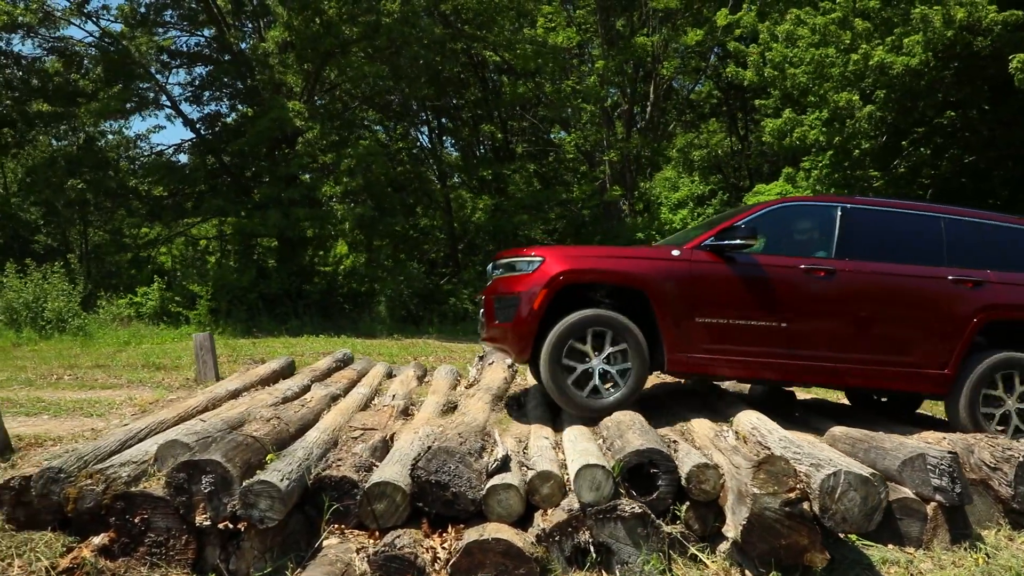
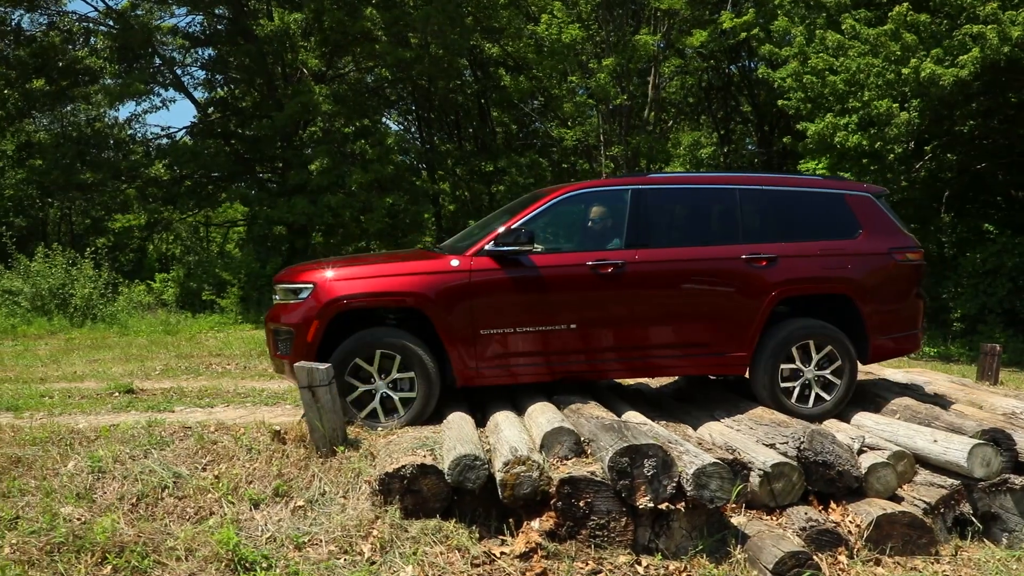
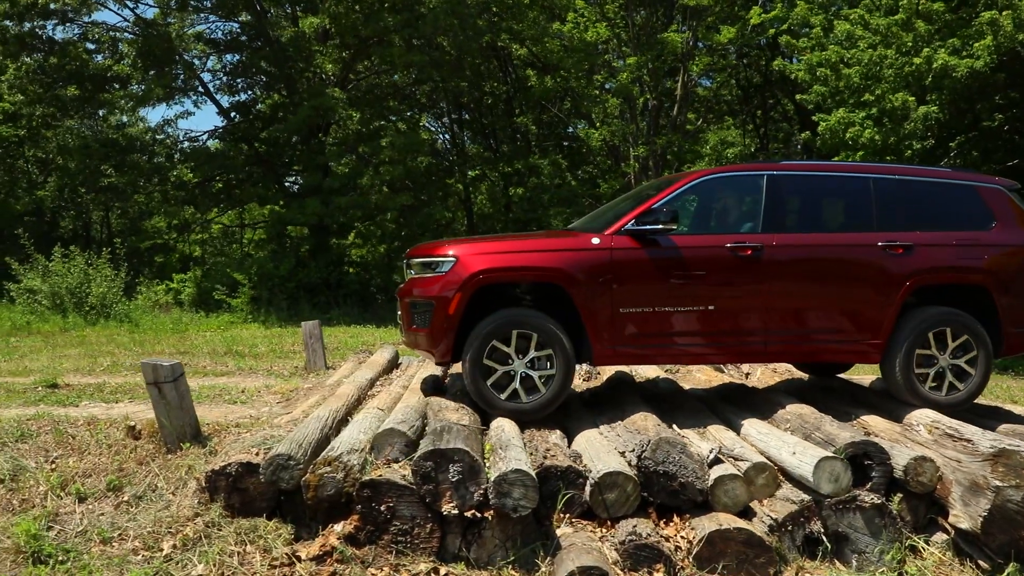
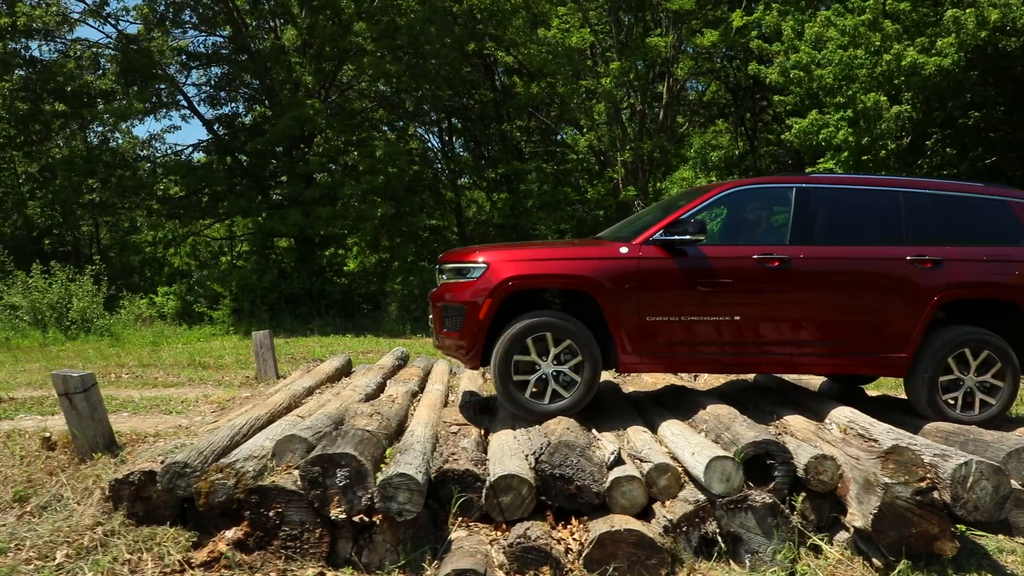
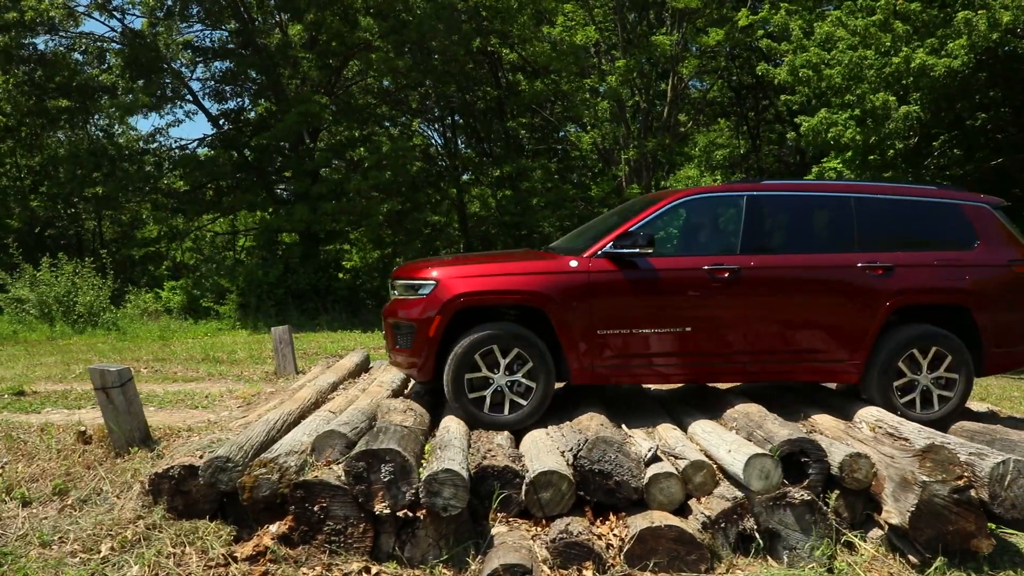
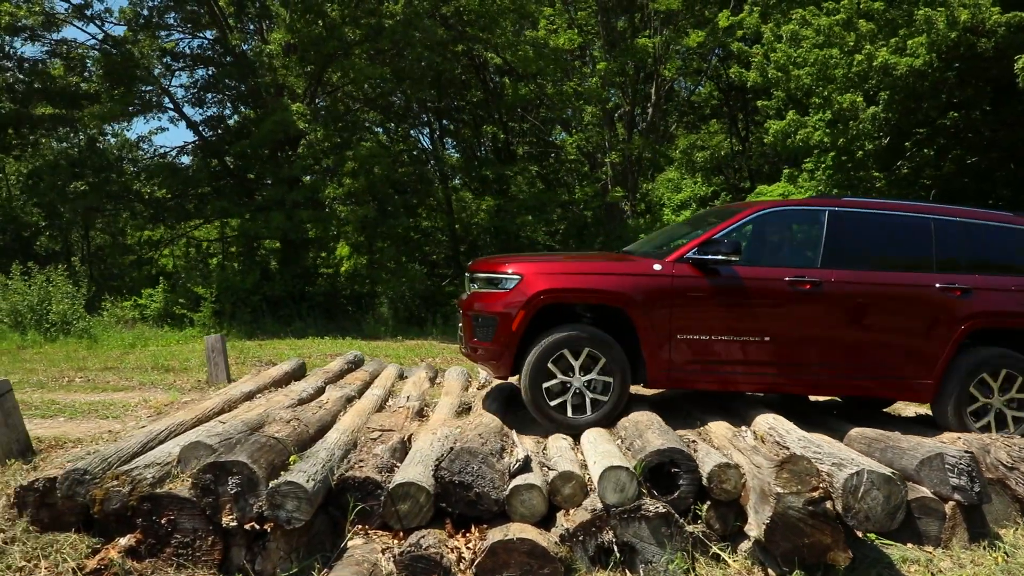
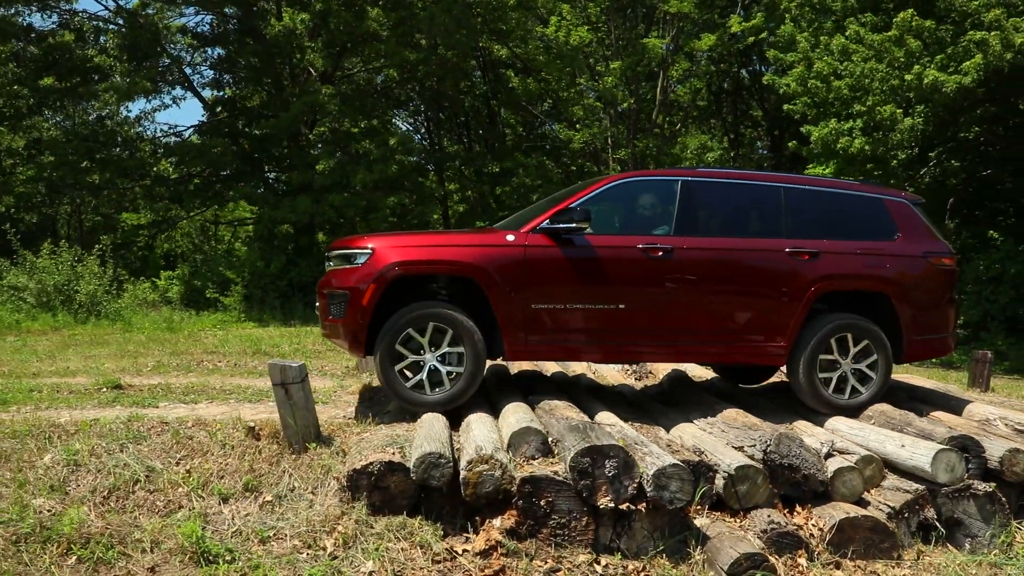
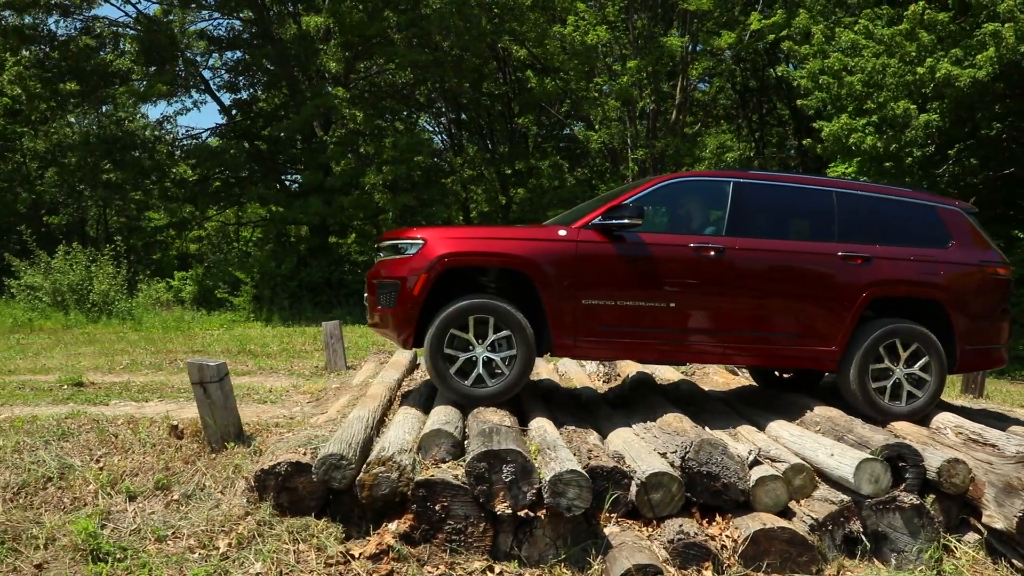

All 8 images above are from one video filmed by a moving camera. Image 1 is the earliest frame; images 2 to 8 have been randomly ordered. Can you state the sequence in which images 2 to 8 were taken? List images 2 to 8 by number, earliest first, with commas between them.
6, 4, 5, 3, 8, 7, 2
